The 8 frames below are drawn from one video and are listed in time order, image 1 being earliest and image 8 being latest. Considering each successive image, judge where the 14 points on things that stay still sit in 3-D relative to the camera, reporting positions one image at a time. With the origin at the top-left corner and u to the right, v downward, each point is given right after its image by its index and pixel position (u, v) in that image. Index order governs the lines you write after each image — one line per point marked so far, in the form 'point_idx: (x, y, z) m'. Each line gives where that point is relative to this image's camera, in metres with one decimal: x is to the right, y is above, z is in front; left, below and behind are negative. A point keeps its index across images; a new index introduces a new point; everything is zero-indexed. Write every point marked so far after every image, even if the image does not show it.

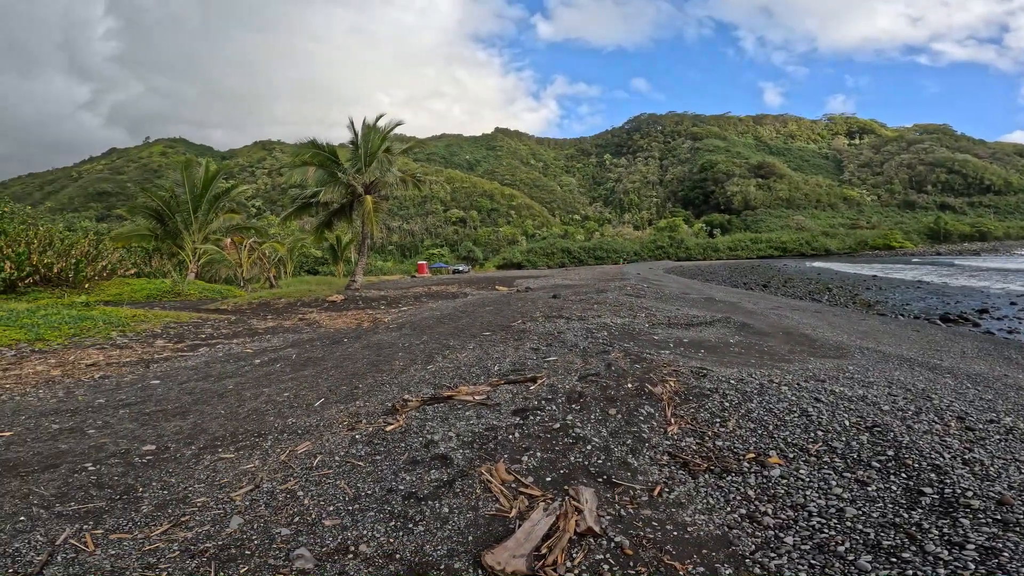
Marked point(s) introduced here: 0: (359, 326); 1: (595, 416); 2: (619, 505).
0: (-4.7, -1.1, +15.9) m
1: (+1.5, -2.3, +9.6) m
2: (+1.5, -2.9, +7.2) m
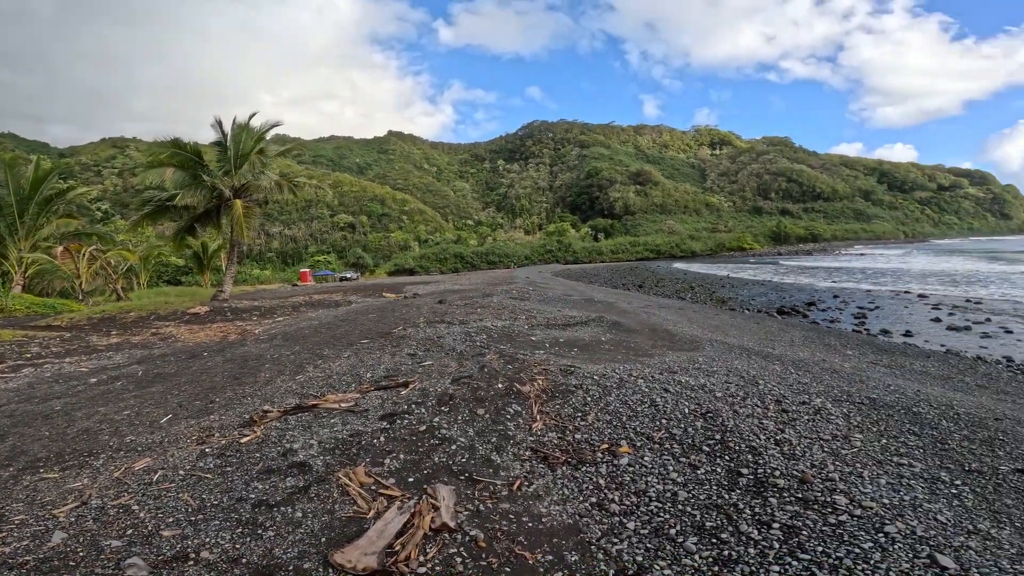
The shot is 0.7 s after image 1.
0: (-8.2, -1.4, +15.0) m
1: (-0.9, -2.4, +9.9) m
2: (-0.5, -3.0, +7.6) m
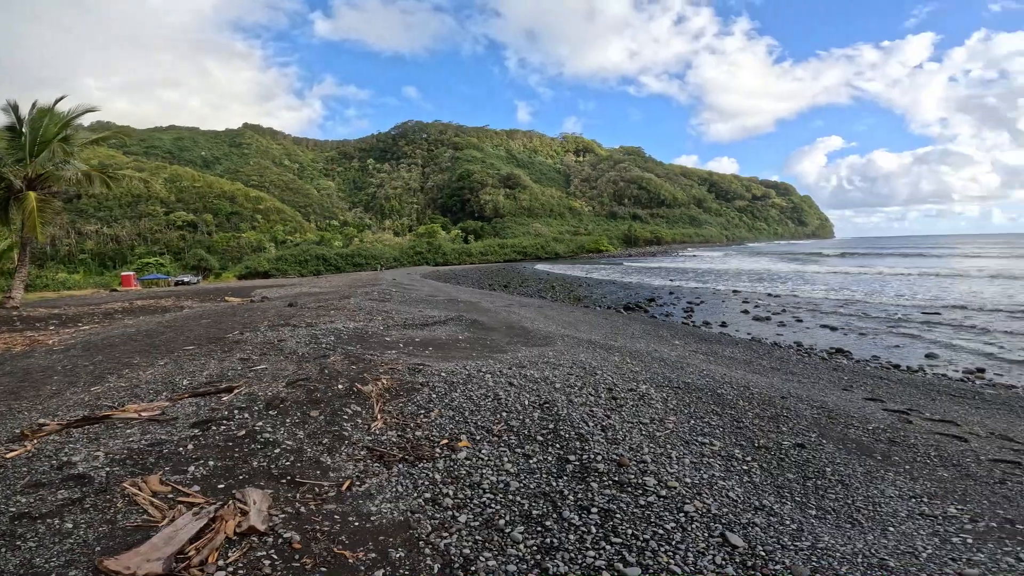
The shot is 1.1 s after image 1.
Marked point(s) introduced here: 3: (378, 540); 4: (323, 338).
0: (-12.2, -1.5, +12.9) m
1: (-3.9, -2.4, +9.5) m
2: (-3.0, -3.0, +7.4) m
3: (-1.8, -3.3, +7.0) m
4: (-5.4, -1.4, +15.0) m
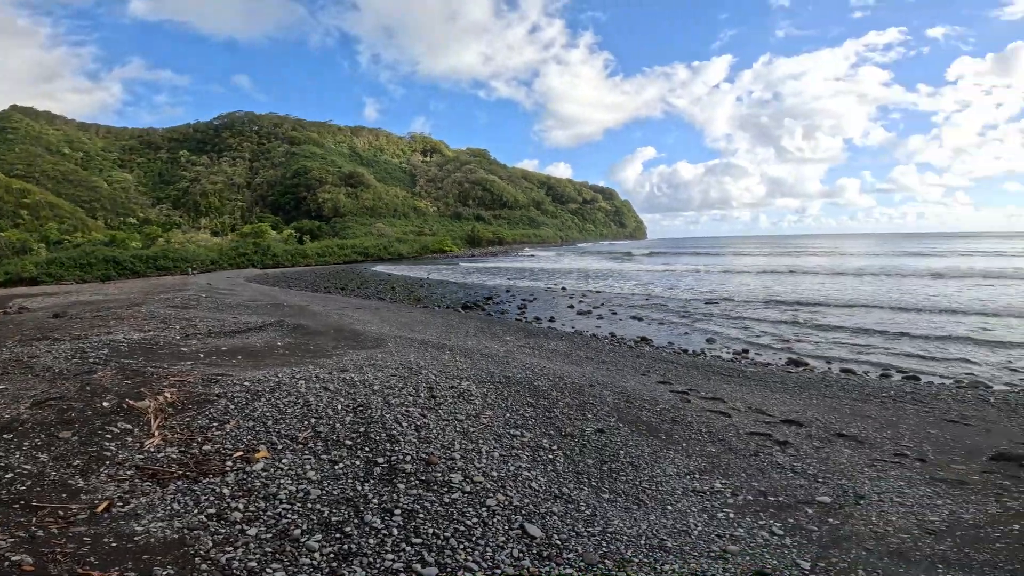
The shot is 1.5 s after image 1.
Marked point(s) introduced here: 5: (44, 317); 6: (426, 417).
0: (-16.0, -1.9, +8.8) m
1: (-7.2, -2.5, +7.8) m
2: (-5.7, -3.1, +6.0) m
3: (-4.4, -3.3, +6.0) m
4: (-10.1, -1.6, +12.7) m
5: (-15.3, -0.9, +17.3) m
6: (-1.9, -2.7, +11.7) m
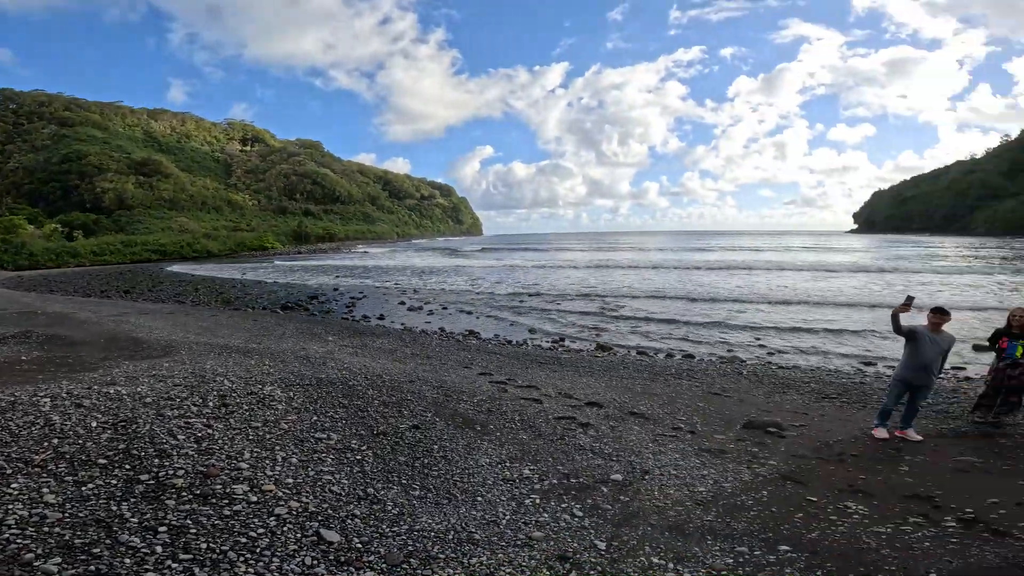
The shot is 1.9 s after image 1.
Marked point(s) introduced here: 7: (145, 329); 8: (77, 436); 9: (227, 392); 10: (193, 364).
0: (-18.4, -2.2, +3.2) m
1: (-9.6, -2.6, +4.9) m
2: (-7.6, -3.1, +3.6) m
3: (-6.4, -3.3, +3.9) m
4: (-13.8, -1.8, +8.7) m
5: (-20.2, -1.3, +11.6) m
6: (-5.7, -2.7, +10.1) m
7: (-13.4, -1.5, +19.4) m
8: (-7.4, -2.7, +8.9) m
9: (-6.4, -2.5, +12.0) m
10: (-8.6, -2.2, +14.4) m
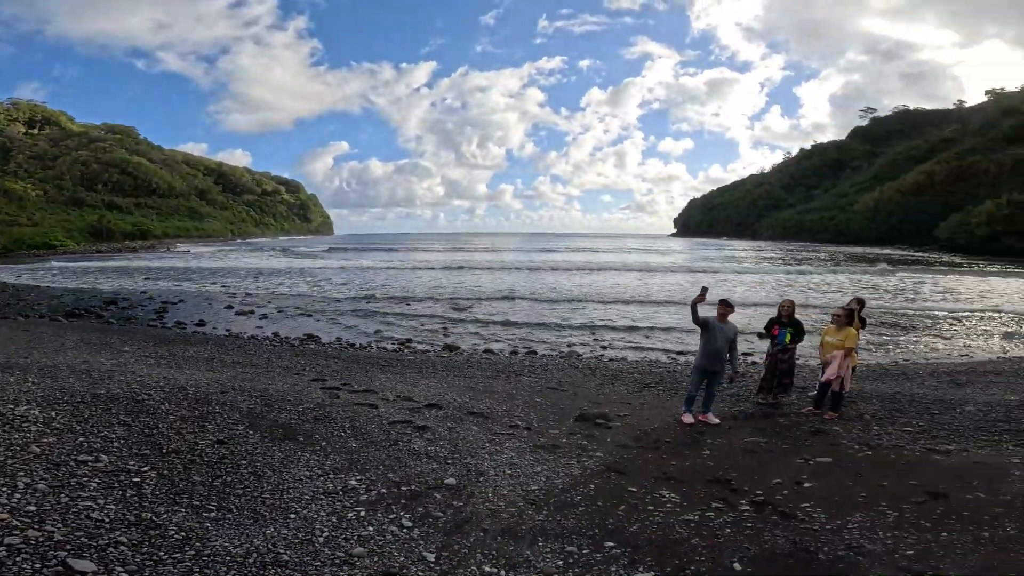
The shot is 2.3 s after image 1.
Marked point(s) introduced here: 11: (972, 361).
0: (-18.8, -2.5, -2.2) m
1: (-10.8, -2.7, +1.7) m
2: (-8.5, -3.2, +1.0) m
3: (-7.4, -3.4, +1.6) m
4: (-15.9, -2.0, +4.3) m
5: (-22.8, -1.6, +5.4) m
6: (-8.4, -2.8, +7.8) m
7: (-18.3, -1.8, +14.7) m
8: (-9.7, -2.8, +6.1) m
9: (-9.5, -2.6, +9.5) m
10: (-12.3, -2.4, +11.2) m
11: (+8.5, -1.4, +10.0) m
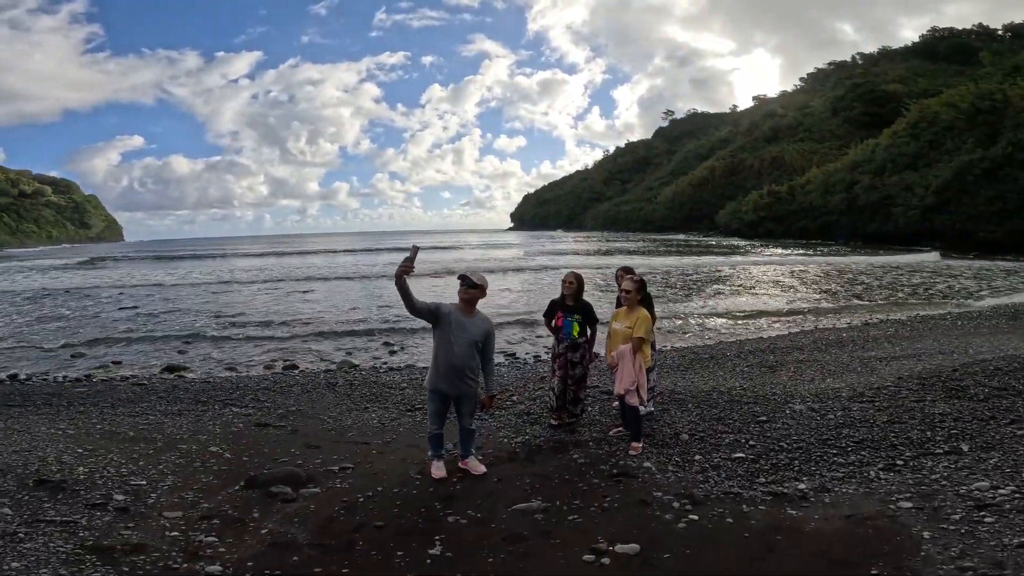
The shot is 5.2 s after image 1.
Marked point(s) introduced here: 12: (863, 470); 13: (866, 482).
0: (-18.0, -3.5, -10.3) m
1: (-11.4, -3.2, -4.3) m
2: (-9.0, -3.6, -4.3) m
3: (-8.1, -3.7, -3.4) m
4: (-17.0, -2.9, -3.2) m
5: (-24.0, -2.9, -4.1) m
6: (-10.8, -3.2, +2.3) m
7: (-22.3, -2.8, +6.1) m
8: (-11.6, -3.2, +0.3) m
9: (-12.4, -3.1, +3.5) m
10: (-15.6, -3.1, +4.4) m
11: (+4.6, -0.8, +9.2) m
12: (+2.3, -1.1, +3.5) m
13: (+2.2, -1.1, +3.3) m
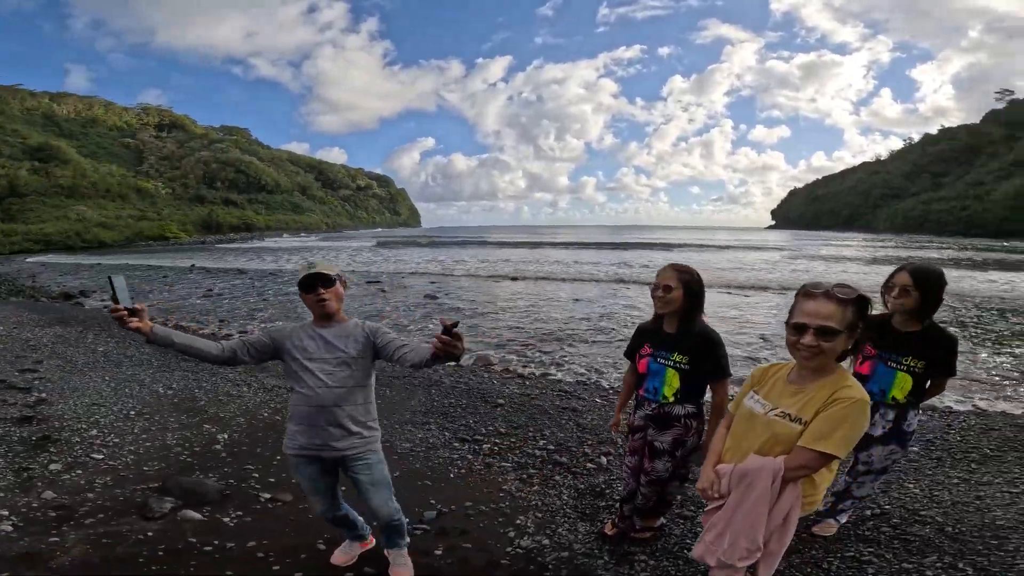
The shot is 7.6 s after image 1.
0: (-22.6, -1.9, -2.4) m
1: (-14.1, -2.2, +0.1) m
2: (-11.9, -2.8, -0.9) m
3: (-10.7, -3.0, -0.5) m
4: (-18.6, -1.4, +3.5) m
5: (-25.2, -0.9, +5.7) m
6: (-10.7, -2.3, +5.7) m
7: (-19.3, -1.0, +14.2) m
8: (-12.2, -2.3, +4.4) m
9: (-11.6, -2.1, +7.6) m
10: (-14.0, -1.8, +9.8) m
11: (+6.4, -1.2, +5.2) m
12: (+1.8, -1.3, +1.0) m
13: (+1.6, -1.3, +0.9) m
